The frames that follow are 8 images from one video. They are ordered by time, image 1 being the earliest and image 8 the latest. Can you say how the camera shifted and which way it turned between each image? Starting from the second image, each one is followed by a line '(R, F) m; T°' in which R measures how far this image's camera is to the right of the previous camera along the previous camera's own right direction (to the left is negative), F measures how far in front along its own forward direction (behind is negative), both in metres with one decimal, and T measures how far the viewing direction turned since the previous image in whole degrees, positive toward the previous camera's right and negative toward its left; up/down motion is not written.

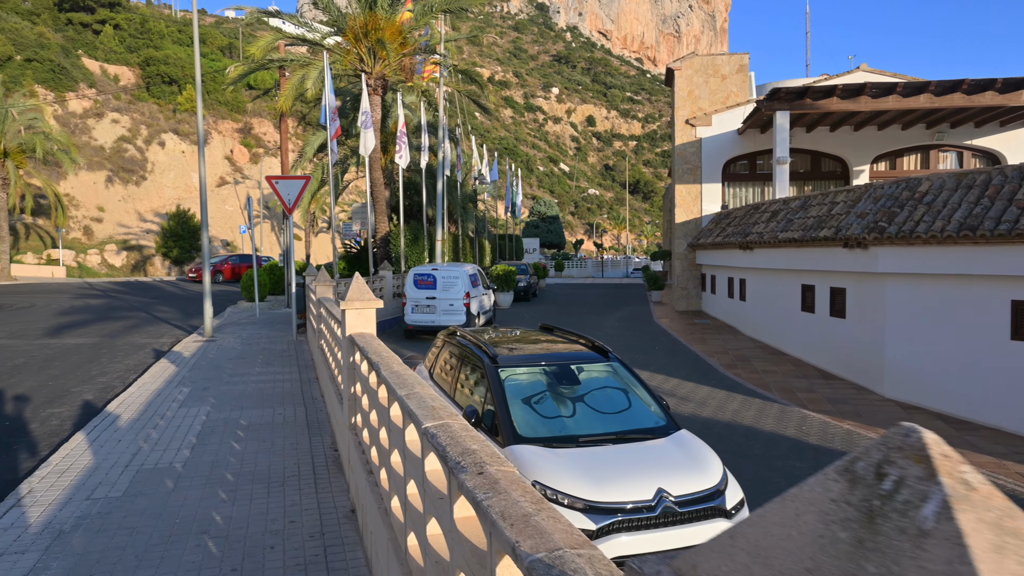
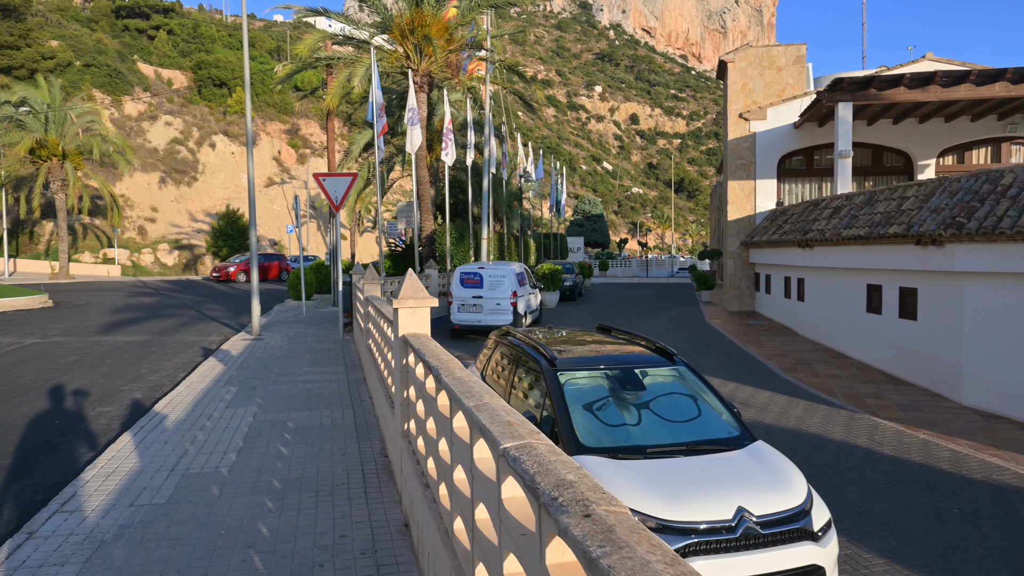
(-0.2, +0.4) m; -3°
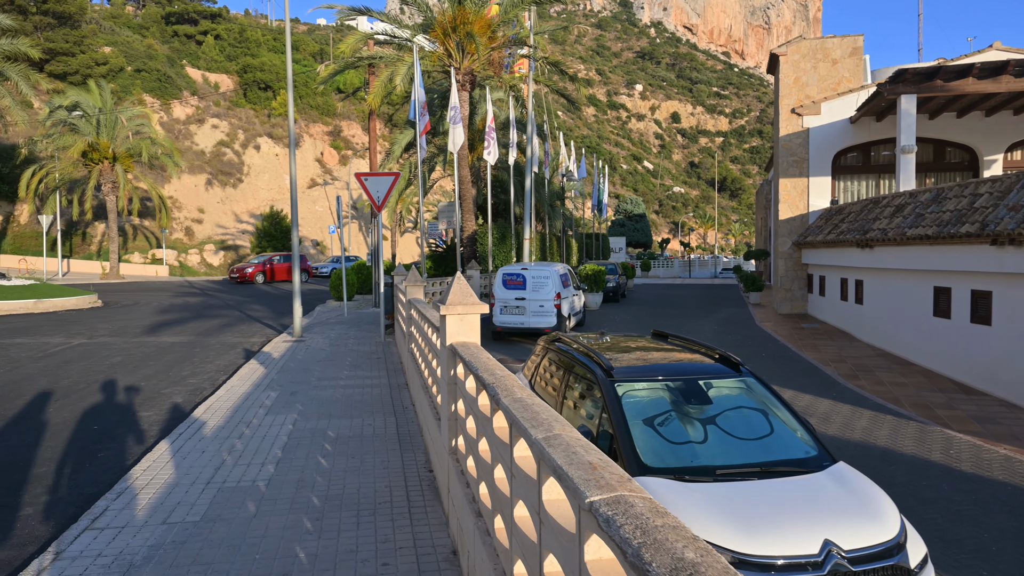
(-0.1, +0.4) m; -3°
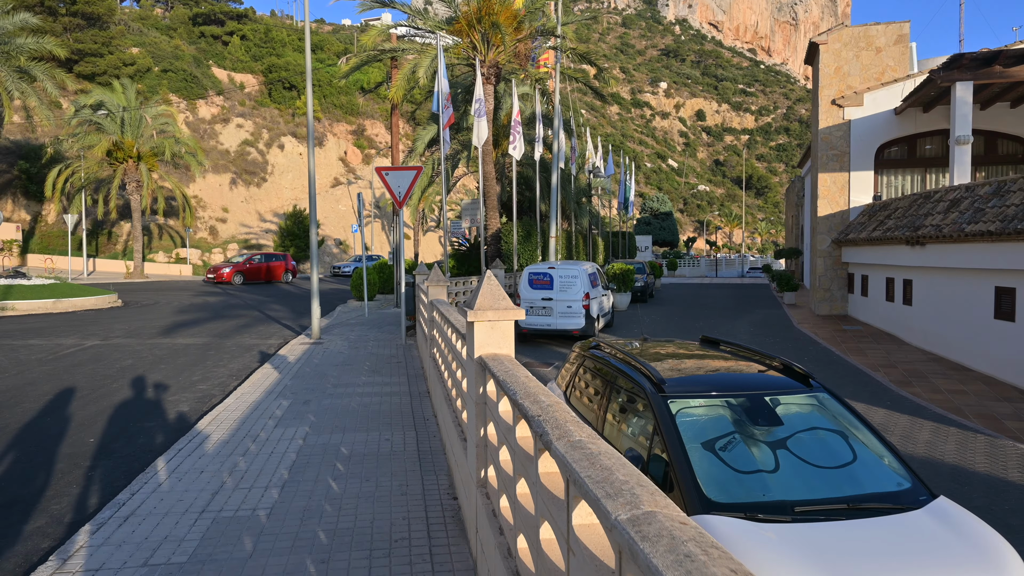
(-0.1, +0.7) m; -2°
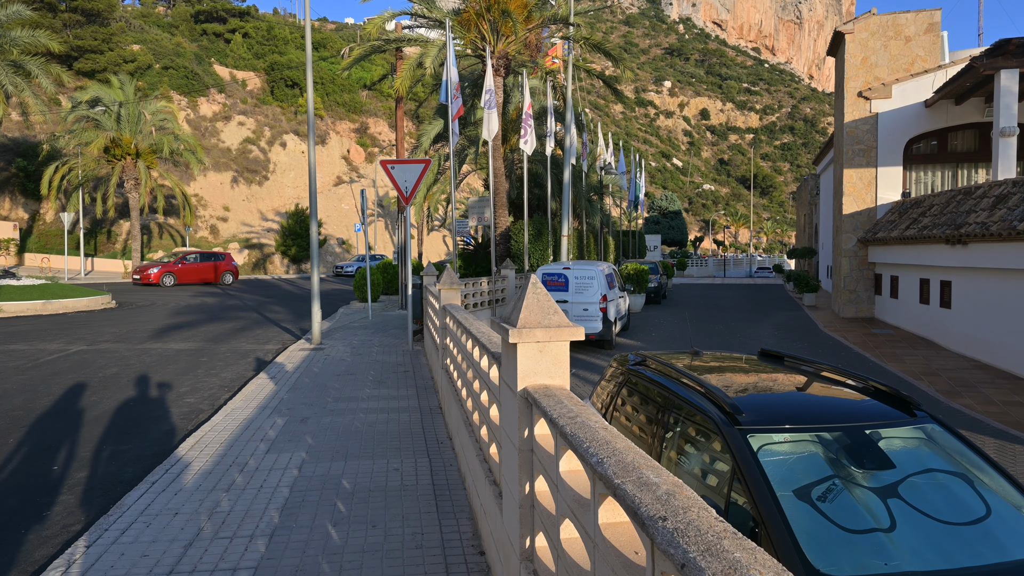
(-0.2, +0.9) m; 0°
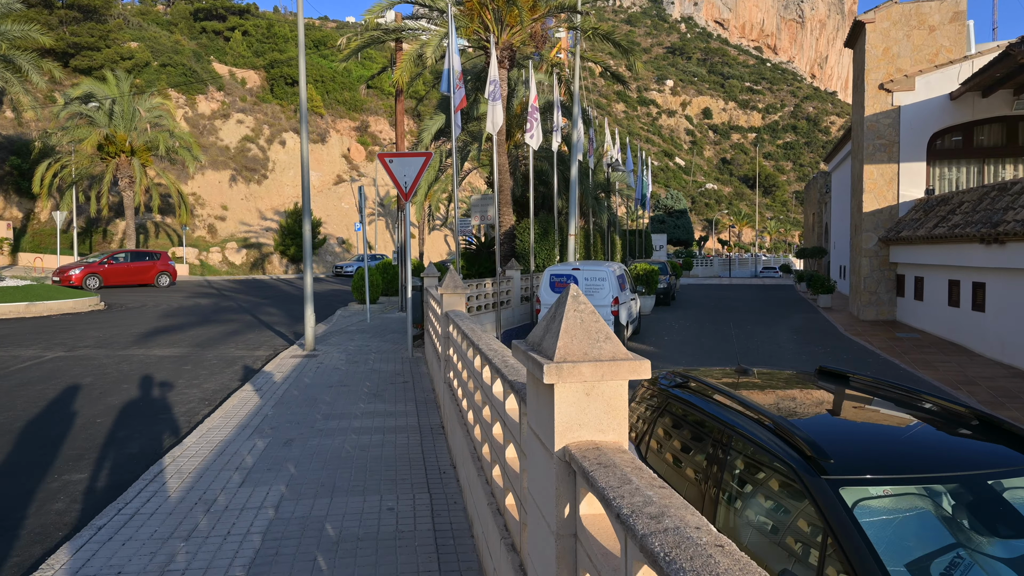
(-0.1, +0.9) m; 0°
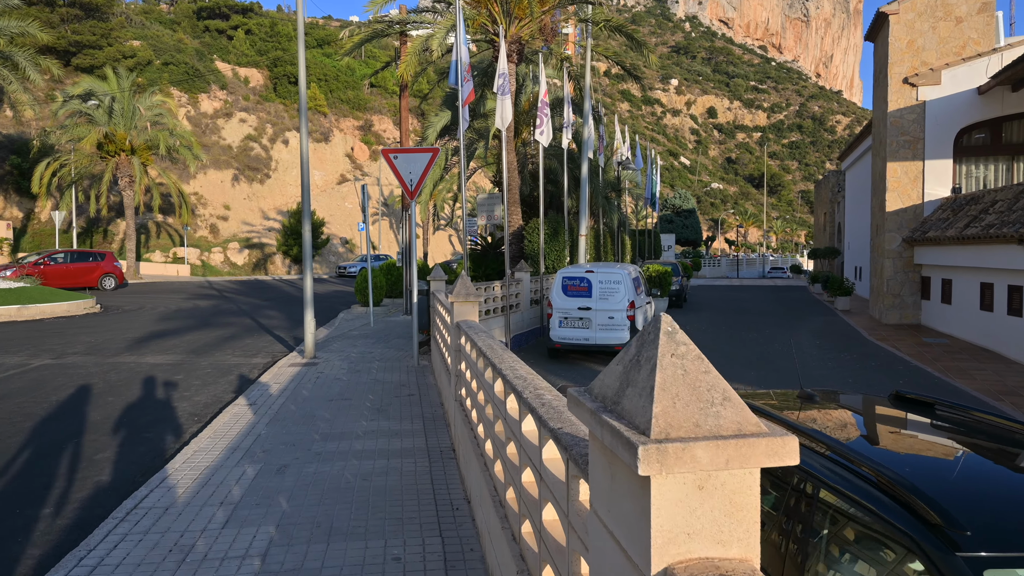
(-0.1, +0.7) m; 0°
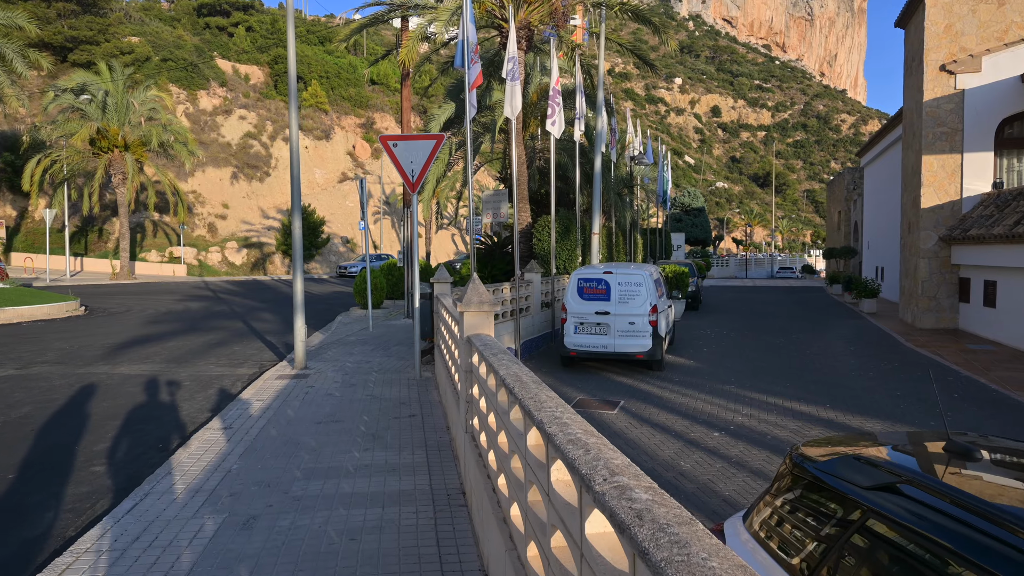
(-0.2, +1.2) m; 0°
